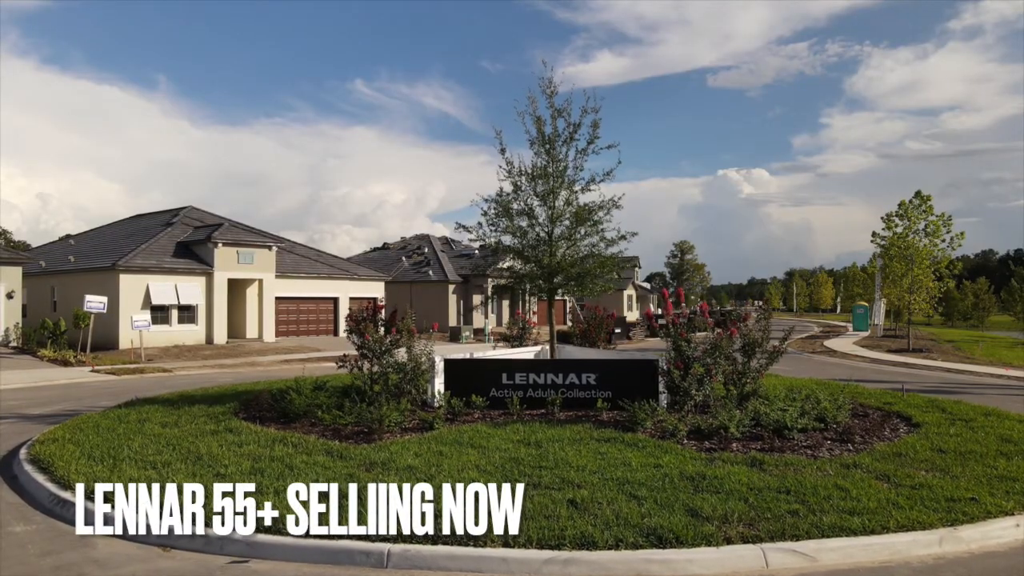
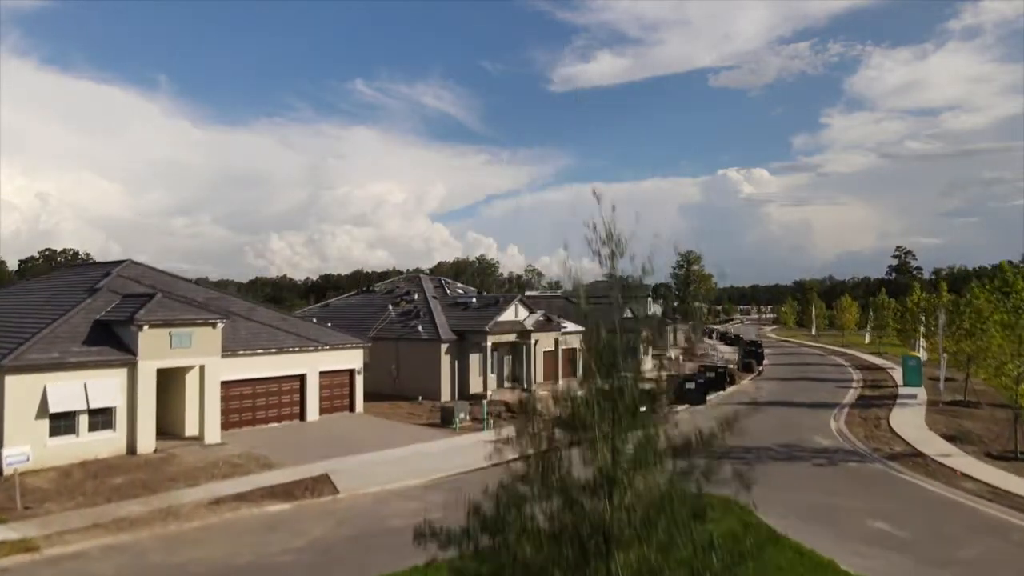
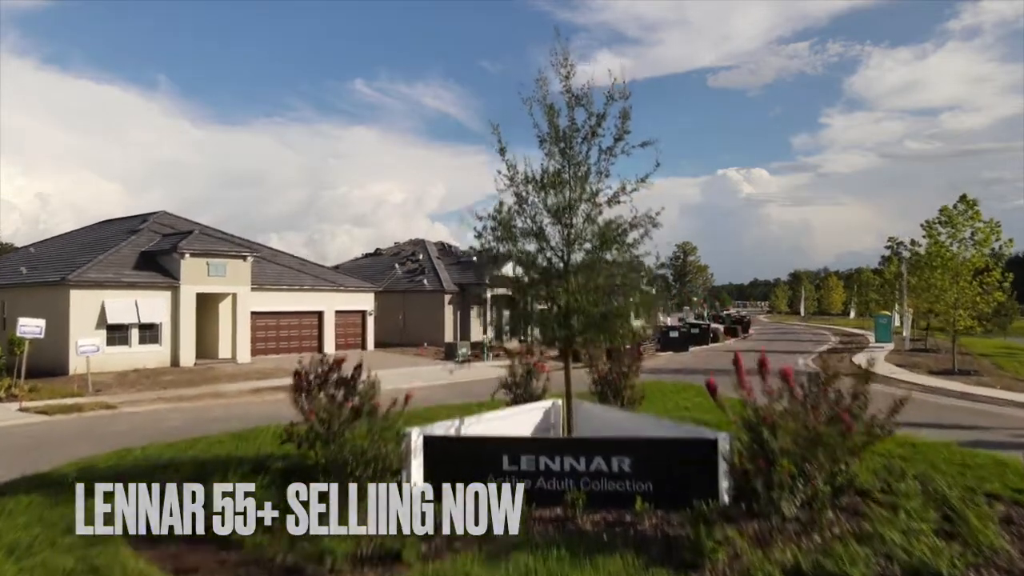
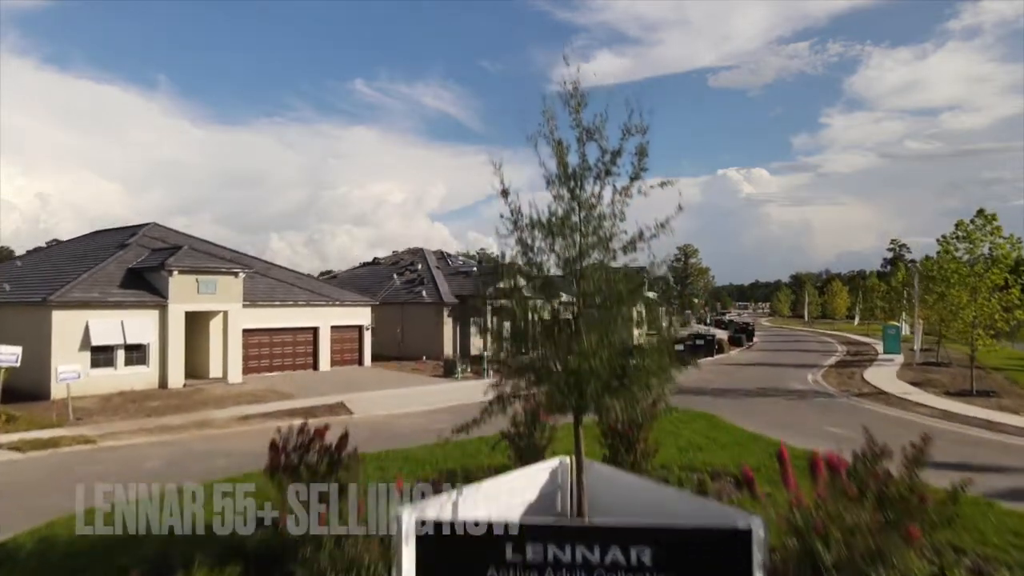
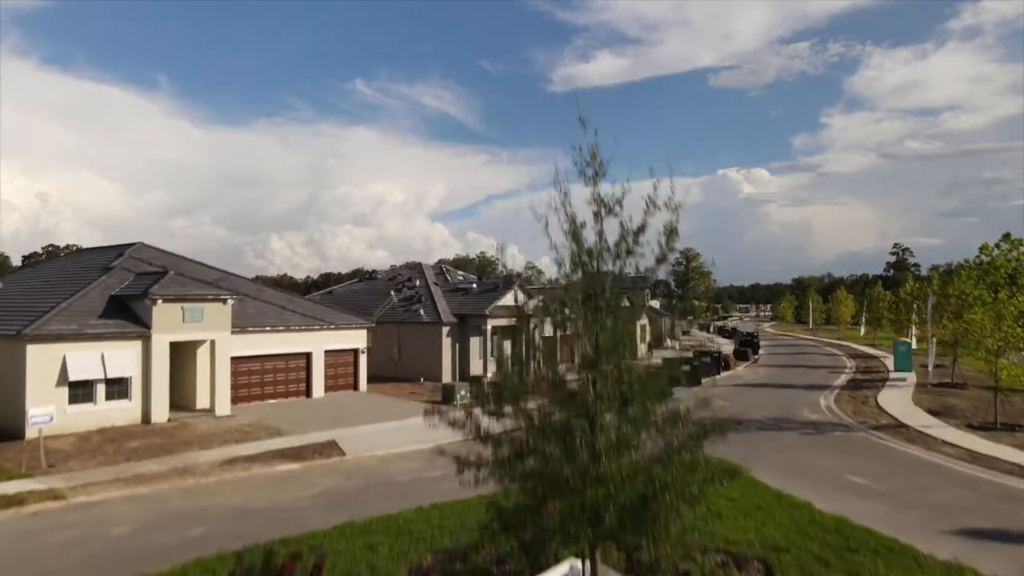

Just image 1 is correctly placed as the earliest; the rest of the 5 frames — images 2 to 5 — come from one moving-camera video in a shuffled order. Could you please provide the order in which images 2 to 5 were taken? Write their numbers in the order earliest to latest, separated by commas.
3, 4, 5, 2
